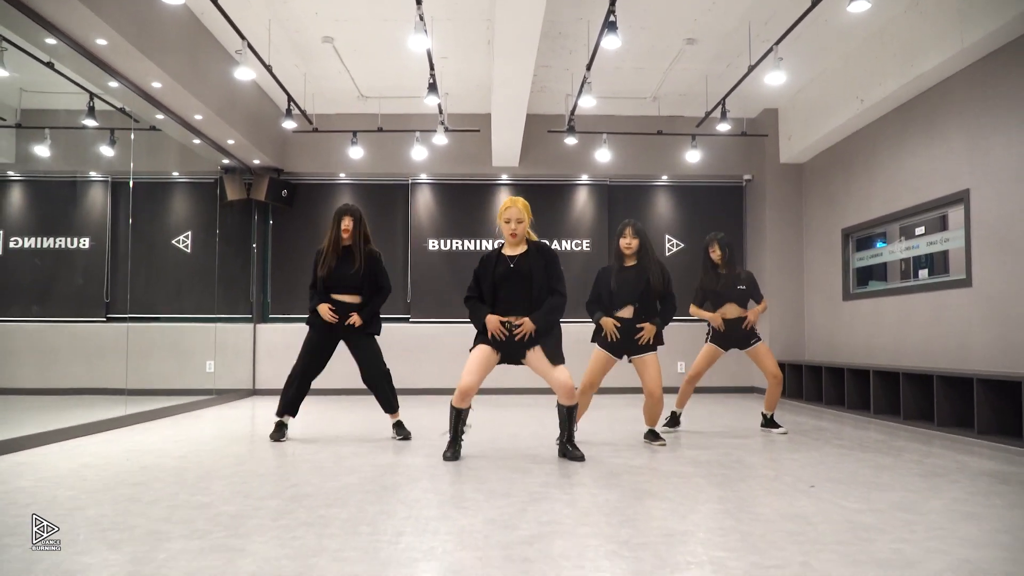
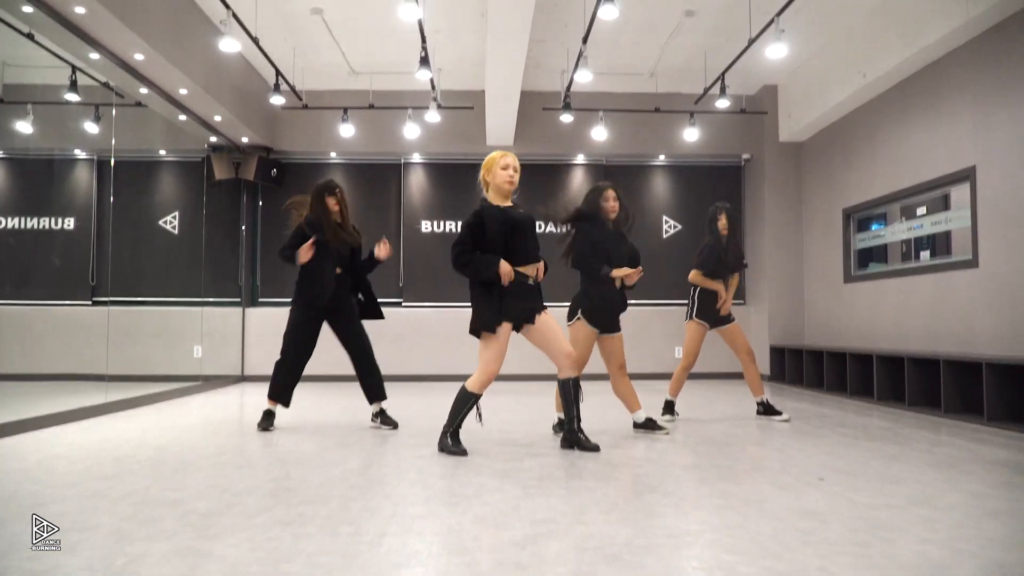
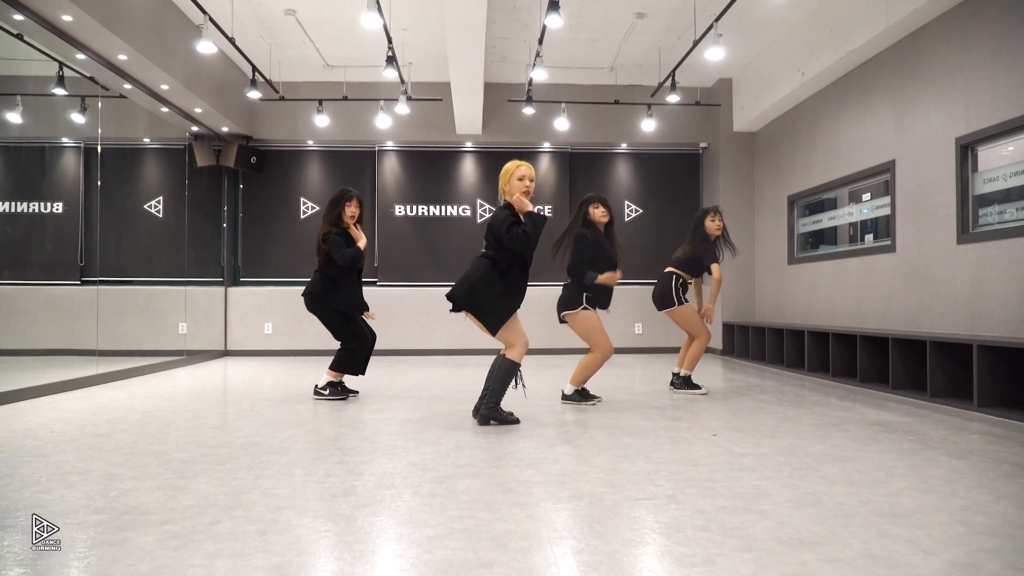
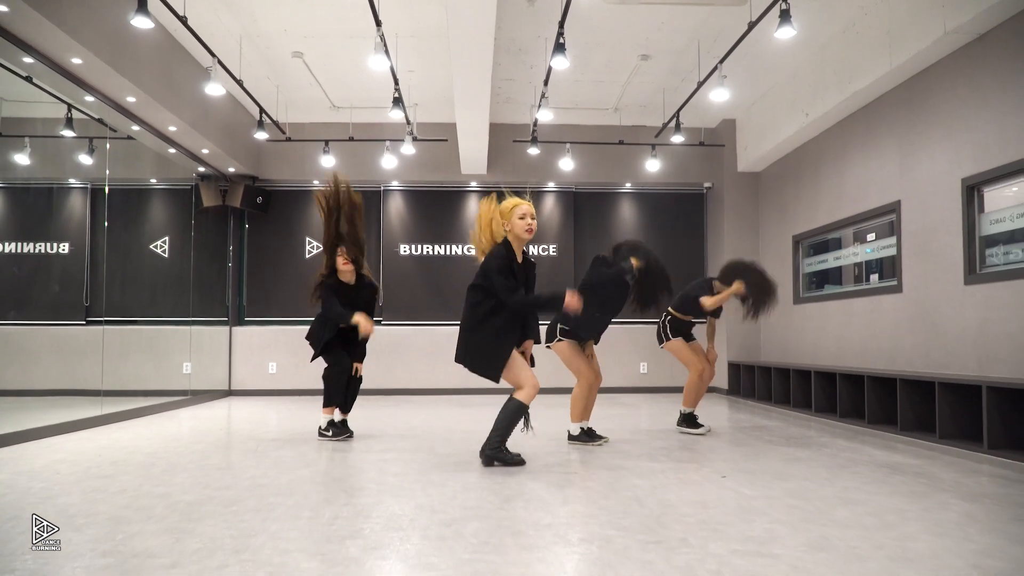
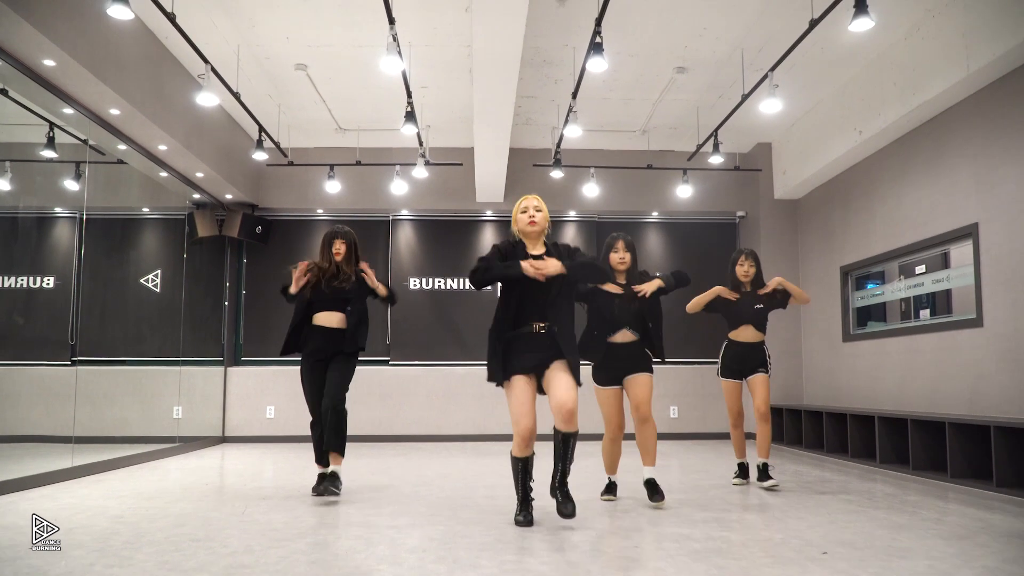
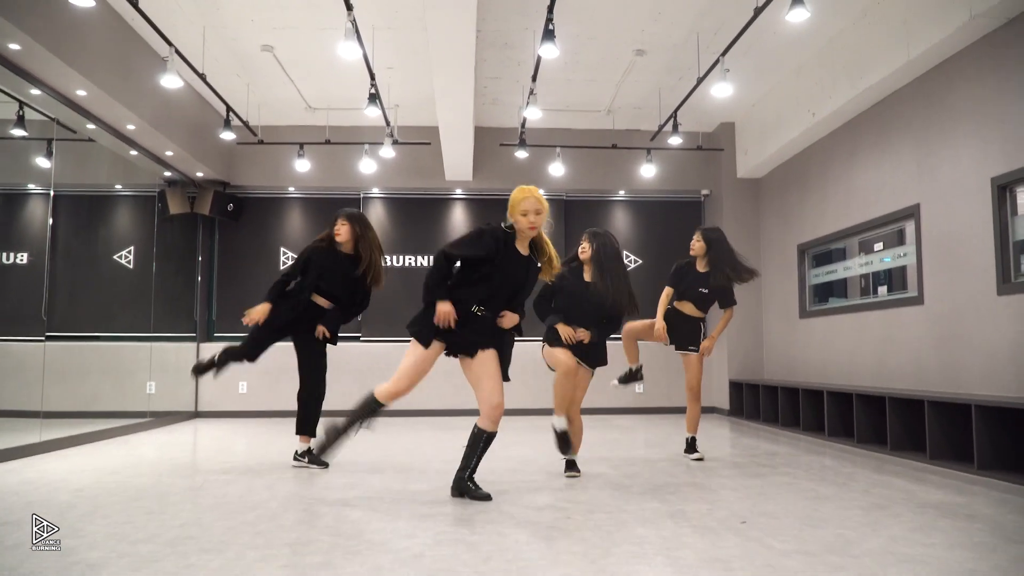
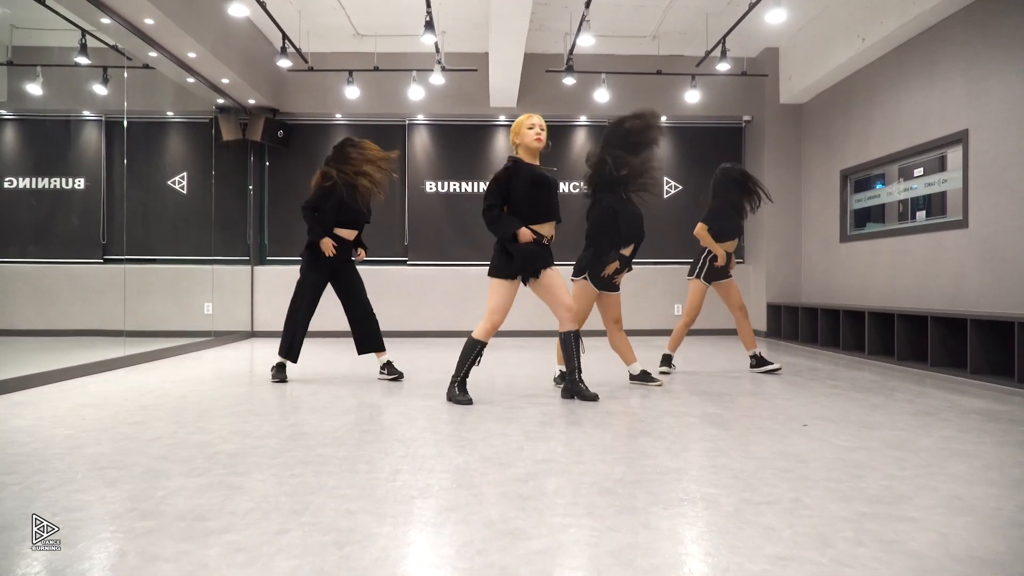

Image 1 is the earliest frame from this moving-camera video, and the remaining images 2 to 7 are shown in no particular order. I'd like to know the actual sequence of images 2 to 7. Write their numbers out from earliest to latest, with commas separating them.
7, 2, 5, 4, 3, 6
